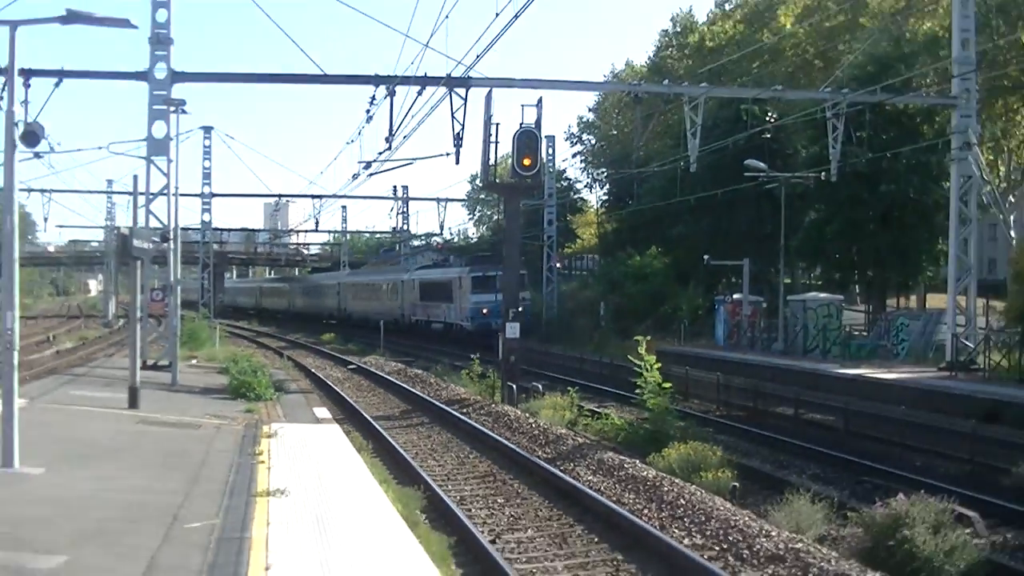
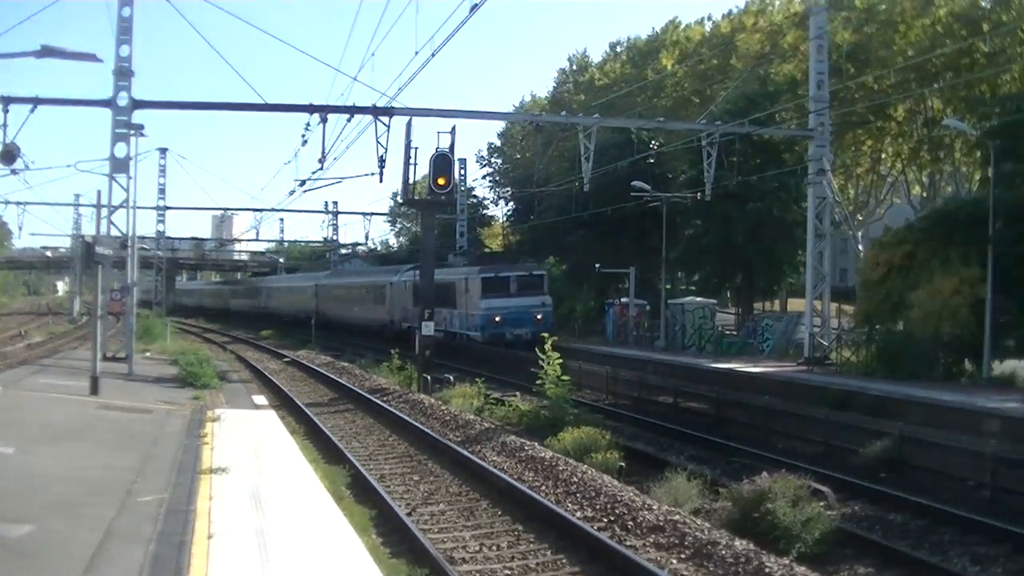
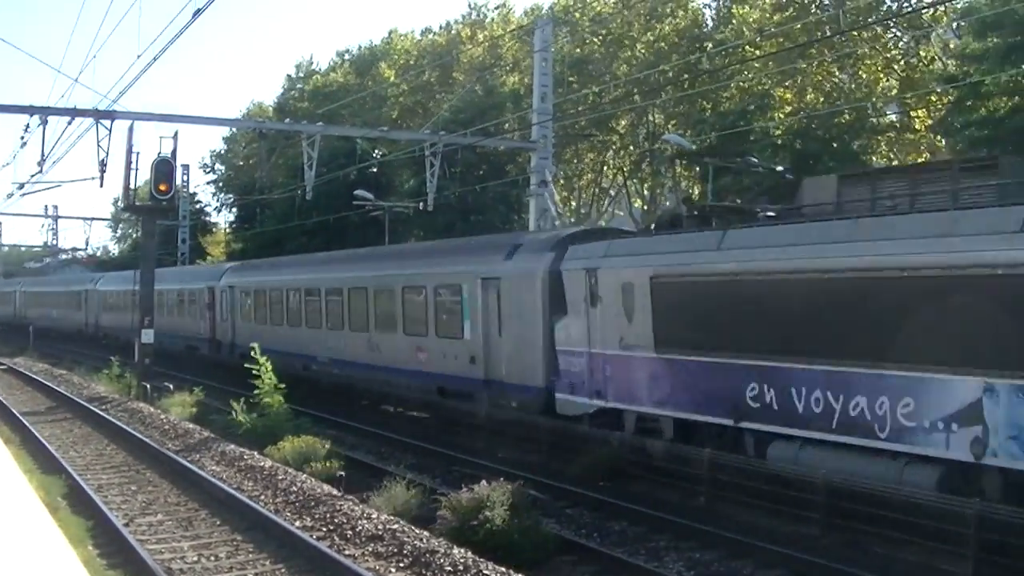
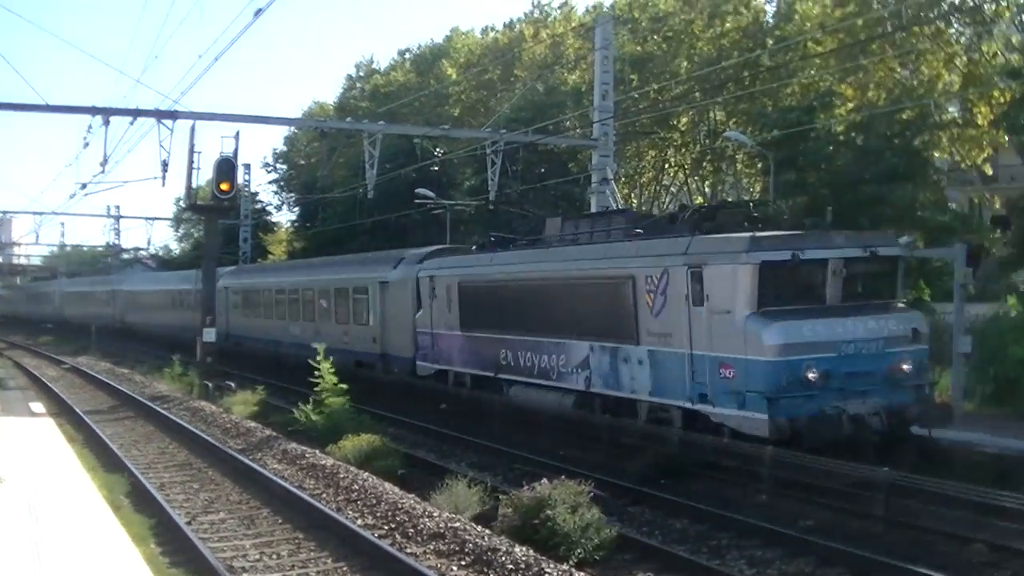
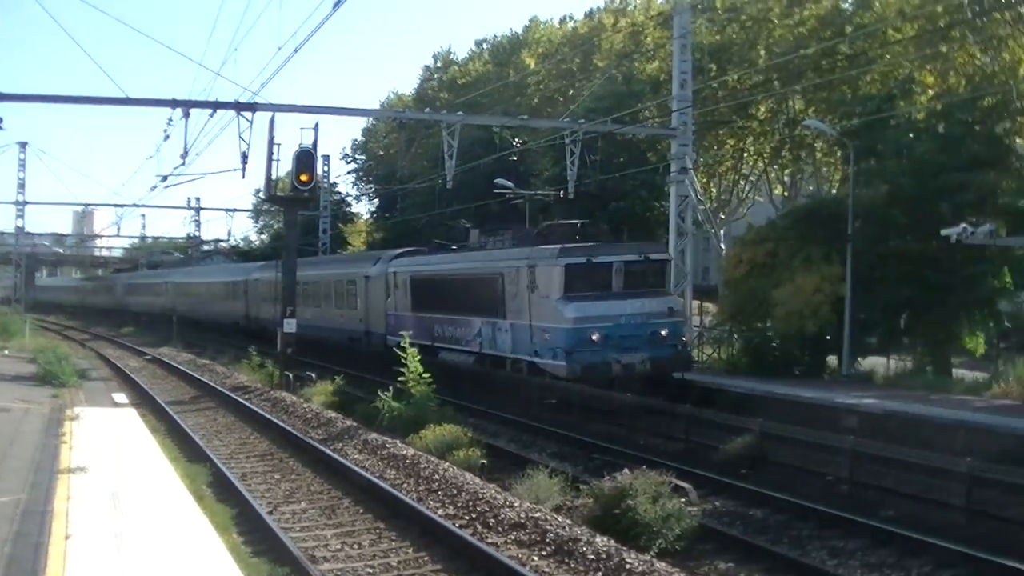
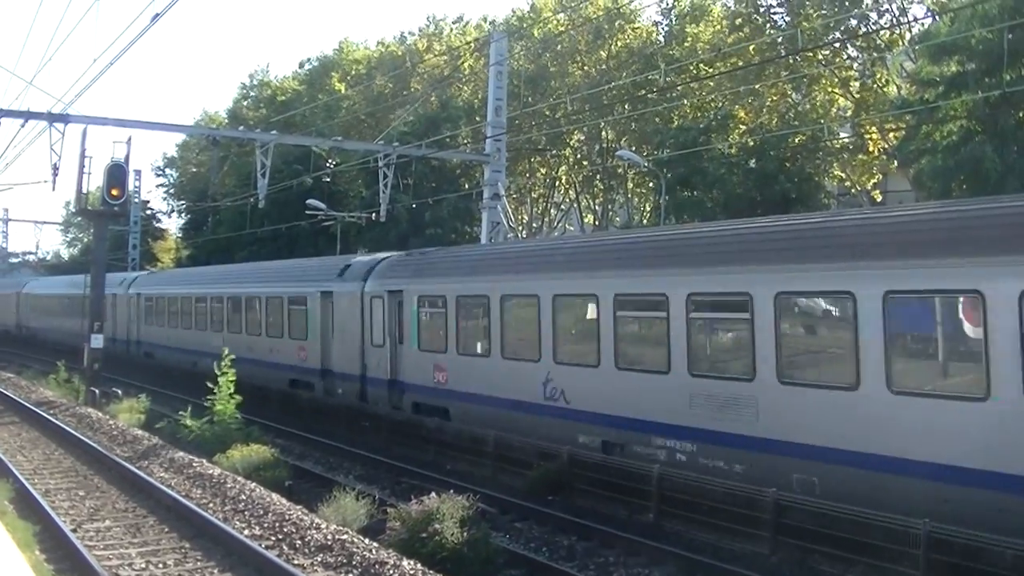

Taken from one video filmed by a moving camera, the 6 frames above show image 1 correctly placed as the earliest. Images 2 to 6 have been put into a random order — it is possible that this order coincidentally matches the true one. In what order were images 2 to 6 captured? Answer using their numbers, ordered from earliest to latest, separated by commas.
2, 5, 4, 3, 6
